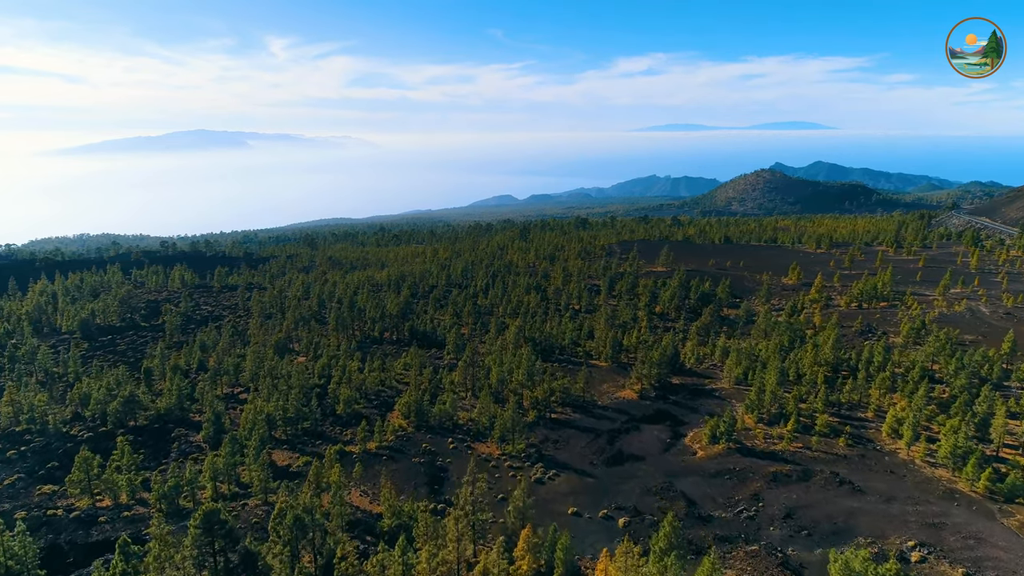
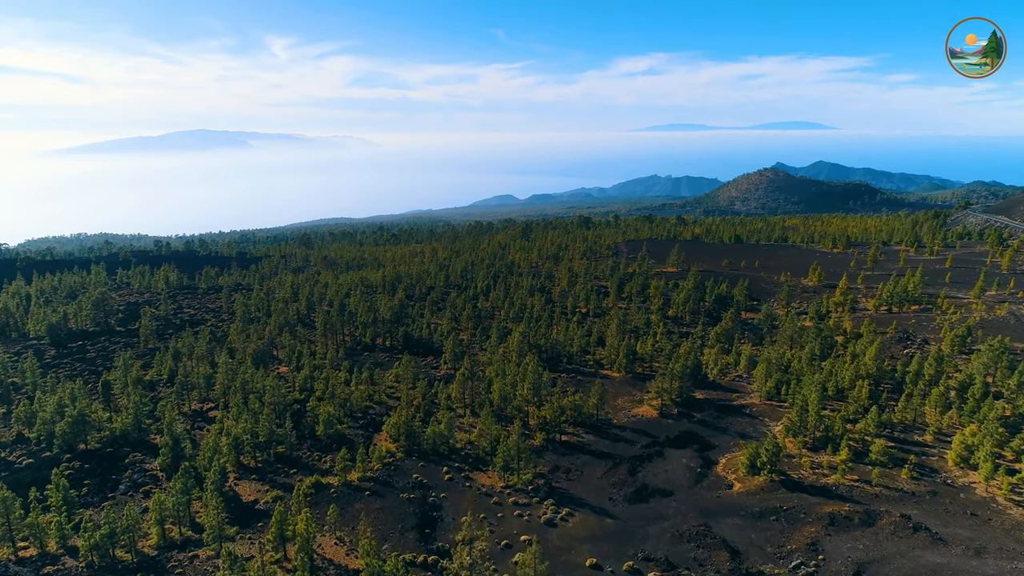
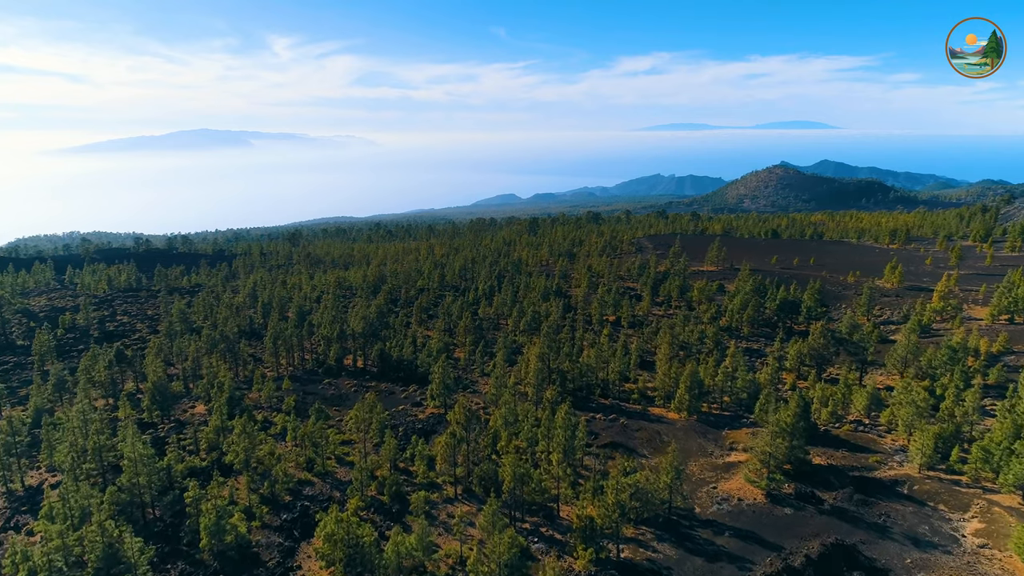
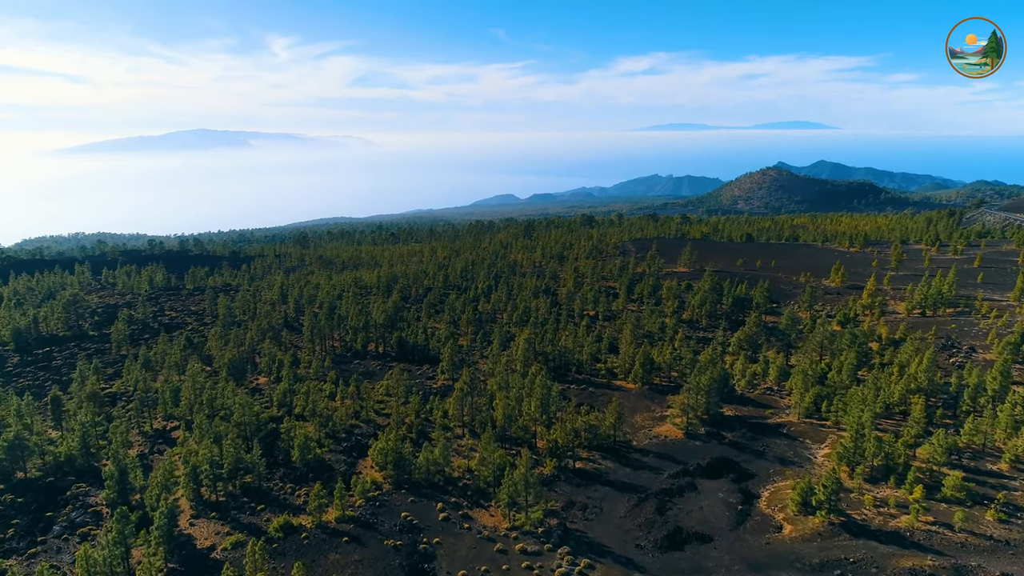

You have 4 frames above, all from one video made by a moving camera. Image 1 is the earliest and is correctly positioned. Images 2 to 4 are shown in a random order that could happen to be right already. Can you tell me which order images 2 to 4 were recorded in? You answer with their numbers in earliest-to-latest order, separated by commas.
2, 4, 3
